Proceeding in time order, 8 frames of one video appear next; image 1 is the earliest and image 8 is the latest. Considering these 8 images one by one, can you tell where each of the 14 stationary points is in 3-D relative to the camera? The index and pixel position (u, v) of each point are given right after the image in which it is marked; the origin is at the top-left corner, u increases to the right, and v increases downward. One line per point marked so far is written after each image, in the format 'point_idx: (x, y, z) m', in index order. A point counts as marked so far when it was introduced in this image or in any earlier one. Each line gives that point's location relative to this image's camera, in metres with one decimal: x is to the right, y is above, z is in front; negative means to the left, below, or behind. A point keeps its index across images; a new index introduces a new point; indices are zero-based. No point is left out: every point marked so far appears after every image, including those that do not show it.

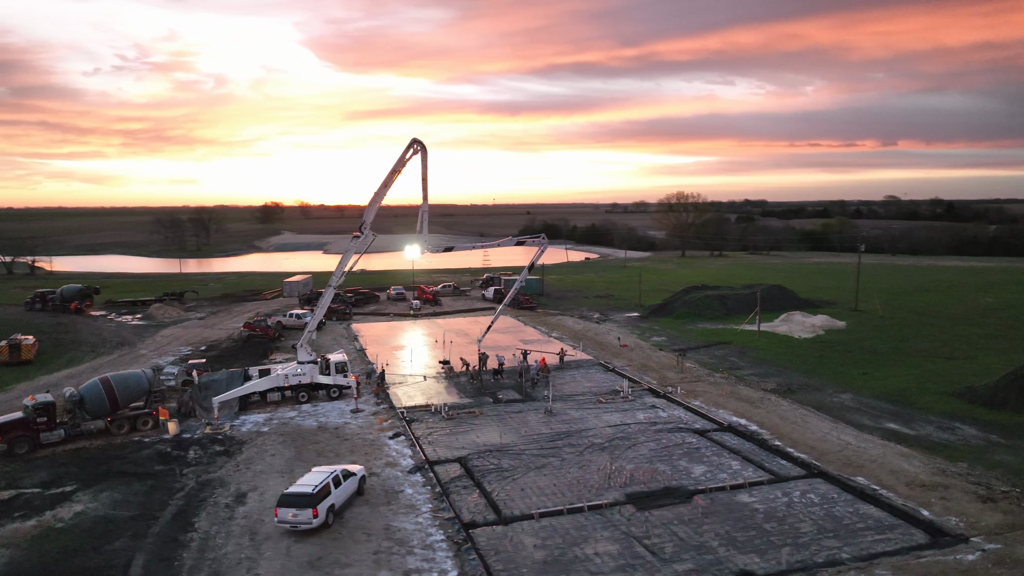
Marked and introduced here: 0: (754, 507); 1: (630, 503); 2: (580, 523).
0: (+5.1, -4.7, +15.0) m
1: (+2.5, -4.7, +15.3) m
2: (+1.3, -4.7, +14.3) m
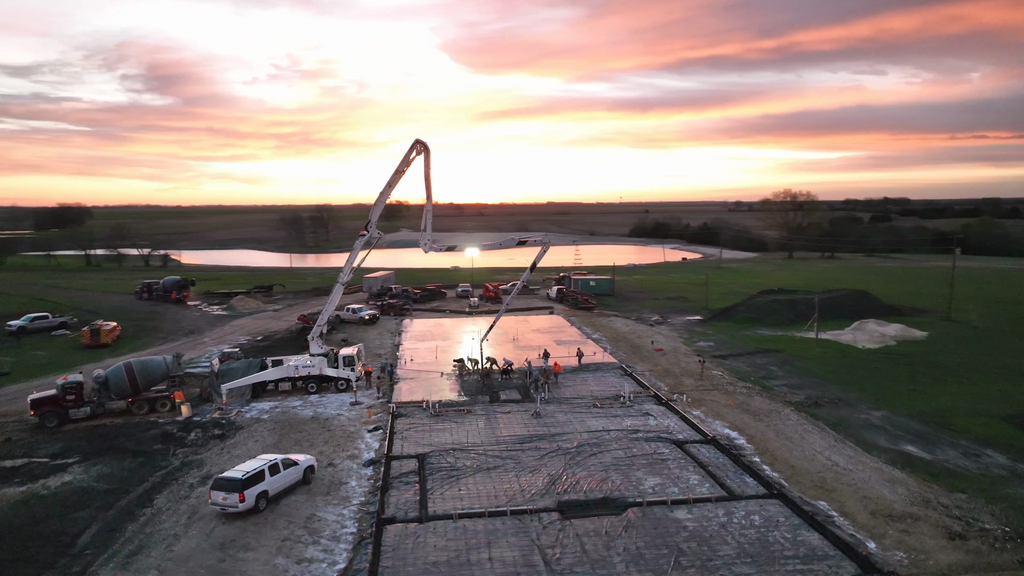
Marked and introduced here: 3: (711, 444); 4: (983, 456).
0: (+3.4, -4.8, +14.2) m
1: (+0.9, -4.7, +14.9) m
2: (-0.4, -4.8, +14.2) m
3: (+5.3, -4.2, +18.9) m
4: (+12.6, -4.5, +18.9) m
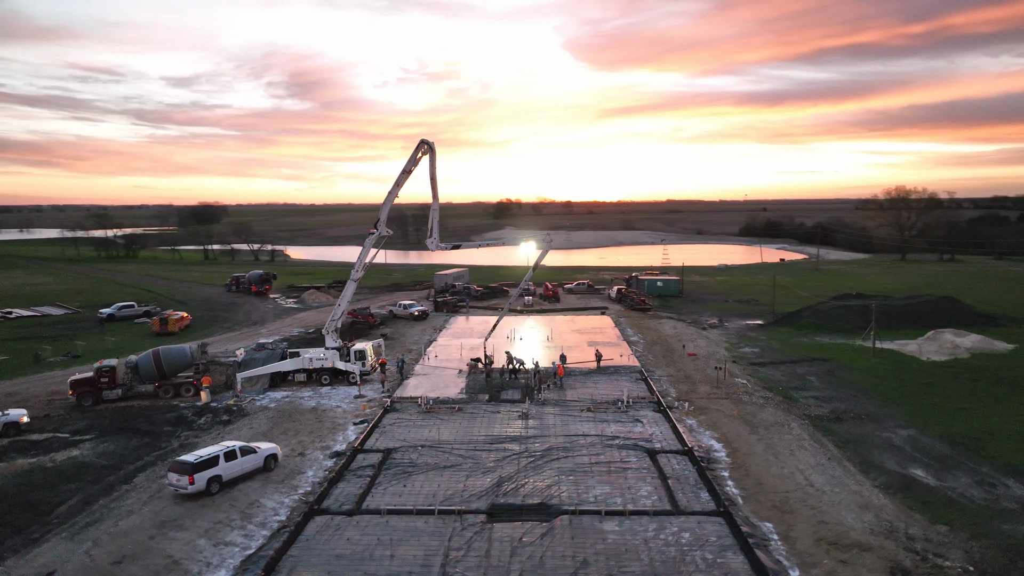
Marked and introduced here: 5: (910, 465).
0: (+1.8, -4.8, +13.6) m
1: (-0.6, -4.7, +14.8) m
2: (-2.0, -4.8, +14.2) m
3: (+4.4, -4.3, +18.0) m
4: (+11.6, -4.7, +16.8) m
5: (+10.4, -4.6, +18.4) m
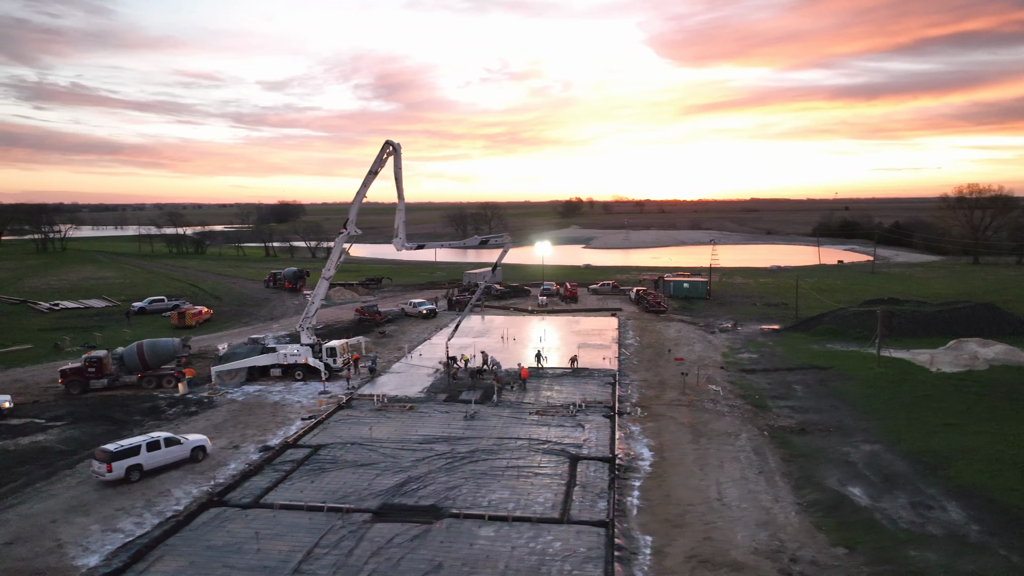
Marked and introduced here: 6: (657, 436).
0: (-0.7, -4.9, +13.5) m
1: (-3.0, -4.7, +14.9) m
2: (-4.4, -4.8, +14.5) m
3: (+2.3, -4.3, +17.6) m
4: (+9.4, -4.9, +15.6) m
5: (+8.4, -4.8, +17.4) m
6: (+4.0, -4.1, +19.7) m
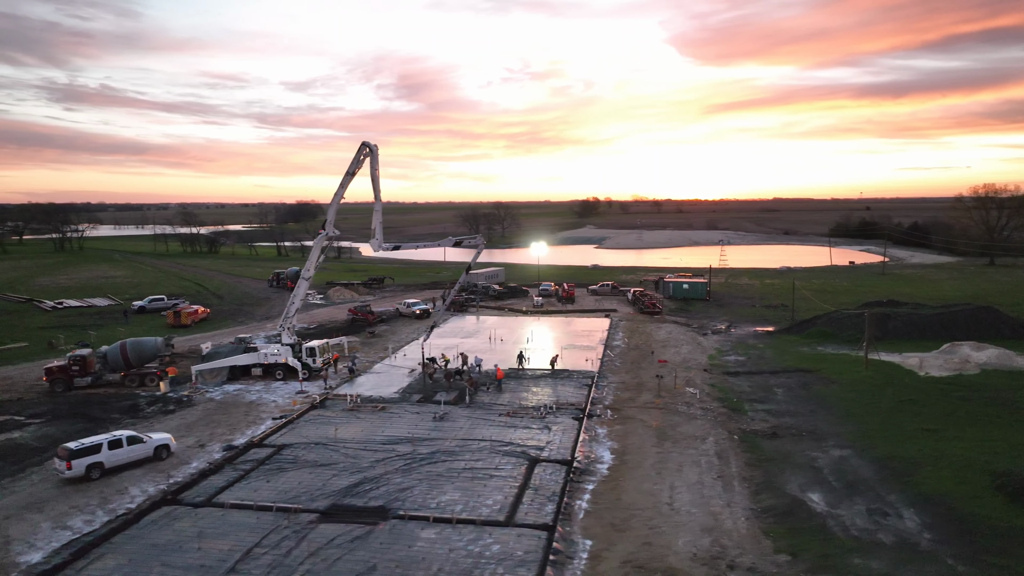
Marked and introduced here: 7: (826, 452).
0: (-1.9, -4.9, +13.5) m
1: (-4.1, -4.8, +14.9) m
2: (-5.5, -4.8, +14.6) m
3: (+1.3, -4.4, +17.5) m
4: (+8.3, -5.0, +15.4) m
5: (+7.3, -4.8, +17.1) m
6: (+3.1, -4.2, +19.6) m
7: (+8.8, -4.6, +19.7) m
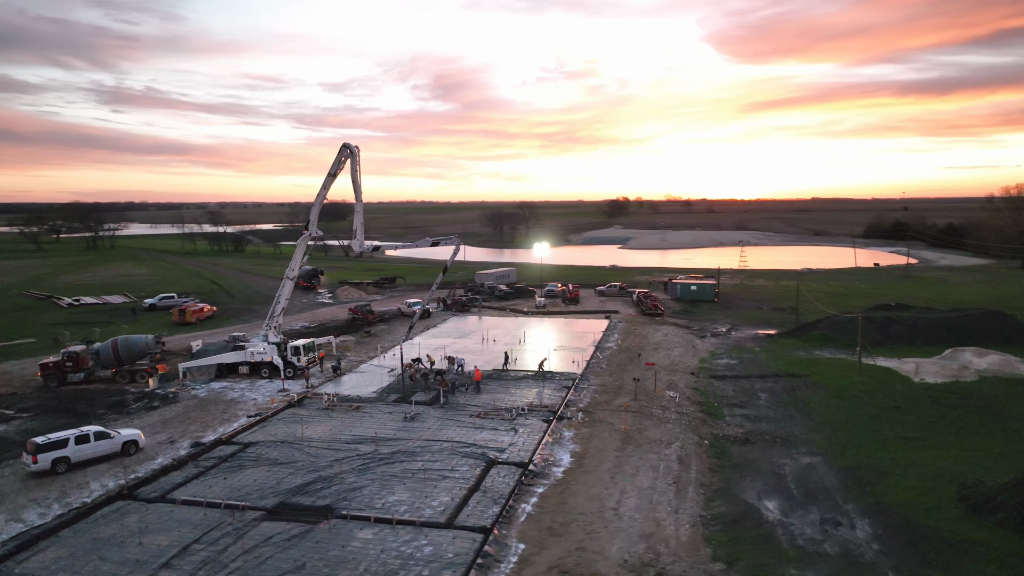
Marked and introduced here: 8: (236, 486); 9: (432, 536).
0: (-3.2, -4.9, +13.6) m
1: (-5.3, -4.8, +15.2) m
2: (-6.8, -4.8, +14.9) m
3: (+0.2, -4.4, +17.5) m
4: (+7.1, -5.1, +15.0) m
5: (+6.2, -4.9, +16.8) m
6: (+2.0, -4.3, +19.5) m
7: (+7.8, -4.7, +19.4) m
8: (-6.5, -4.6, +16.6) m
9: (-1.6, -4.9, +13.9) m
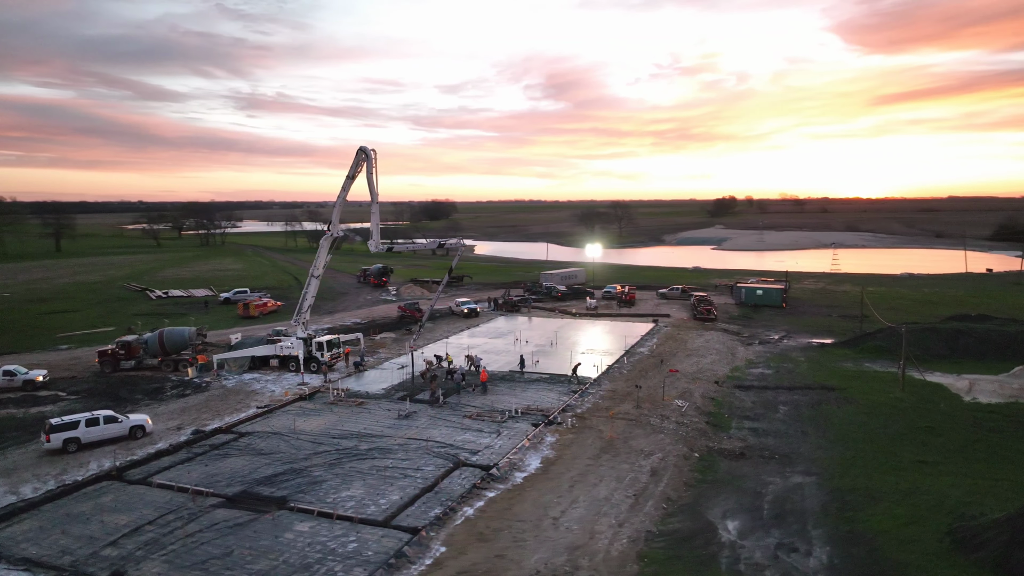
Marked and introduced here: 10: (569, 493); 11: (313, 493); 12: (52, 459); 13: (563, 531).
0: (-4.6, -5.0, +14.2) m
1: (-6.5, -4.8, +16.0) m
2: (-8.0, -4.7, +16.0) m
3: (-0.7, -4.5, +17.5) m
4: (+5.7, -5.3, +14.1) m
5: (+5.1, -5.1, +16.0) m
6: (+1.4, -4.4, +19.2) m
7: (+7.0, -4.9, +18.2) m
8: (-7.4, -4.6, +17.6) m
9: (-3.0, -4.9, +14.2) m
10: (+1.4, -4.7, +16.3) m
11: (-4.6, -4.7, +16.3) m
12: (-12.1, -4.5, +18.7) m
13: (+1.1, -4.9, +14.3) m
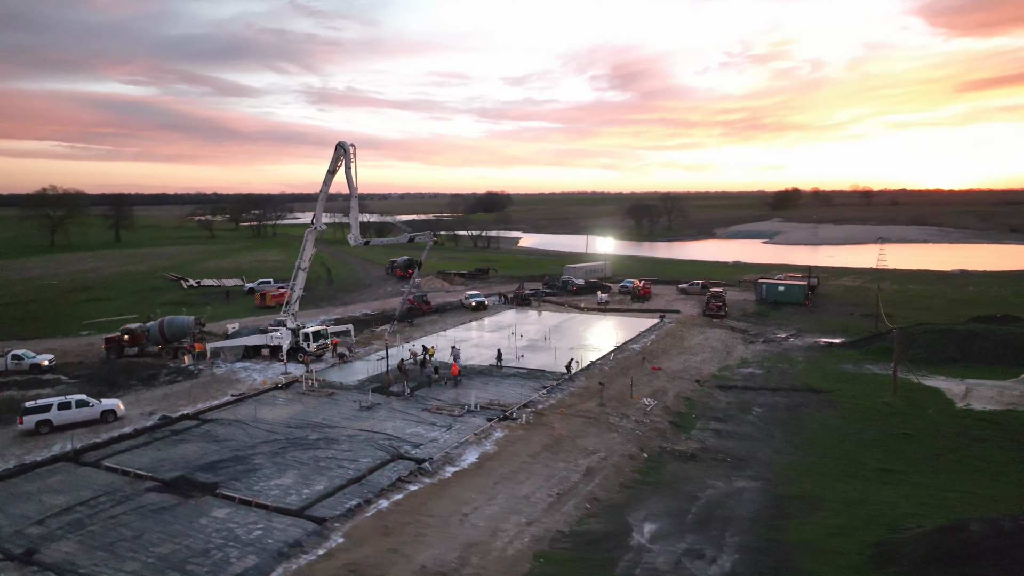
0: (-6.5, -4.8, +14.7) m
1: (-8.3, -4.6, +16.7) m
2: (-9.7, -4.6, +16.8) m
3: (-2.4, -4.4, +17.7) m
4: (+3.8, -5.3, +13.7) m
5: (+3.3, -5.1, +15.6) m
6: (-0.1, -4.3, +19.2) m
7: (+5.4, -4.9, +17.7) m
8: (-9.1, -4.4, +18.3) m
9: (-4.9, -4.8, +14.6) m
10: (-0.4, -4.6, +16.3) m
11: (-6.3, -4.6, +16.8) m
12: (-13.6, -4.3, +19.8) m
13: (-0.8, -4.9, +14.4) m
